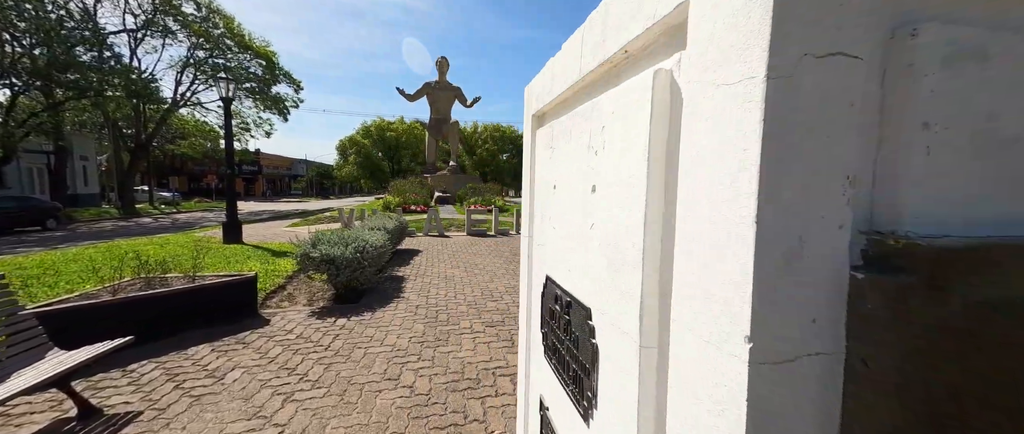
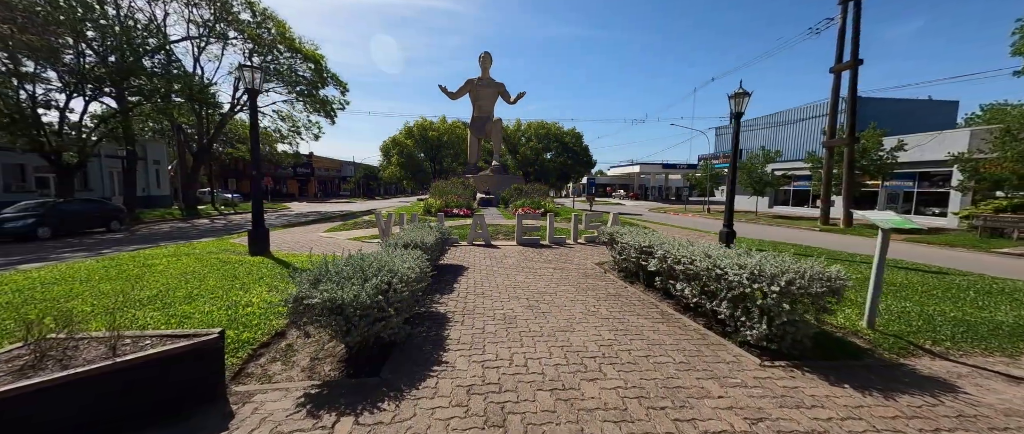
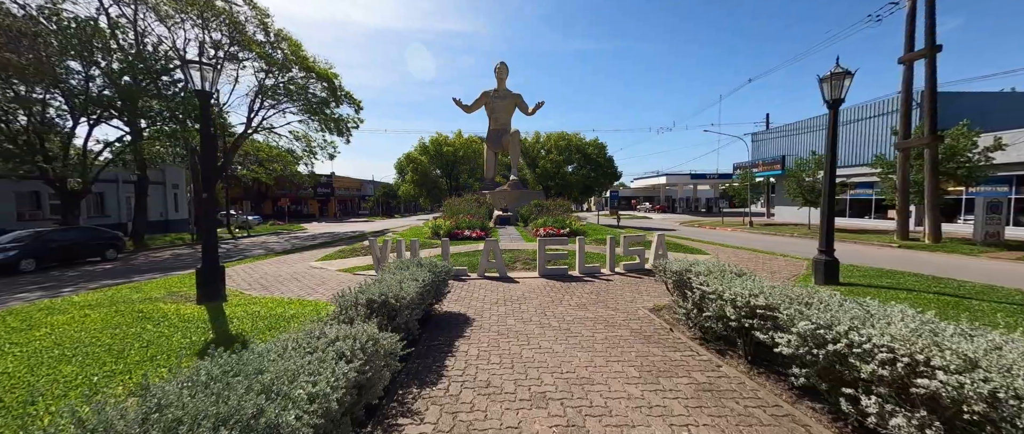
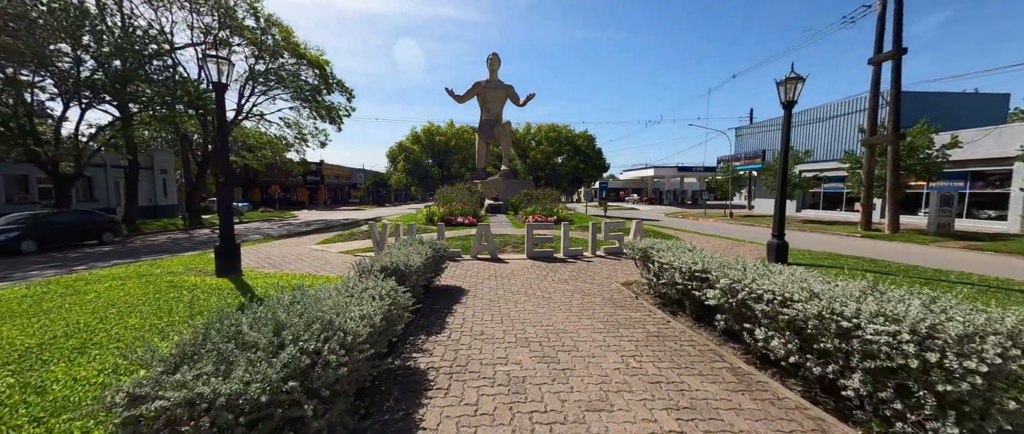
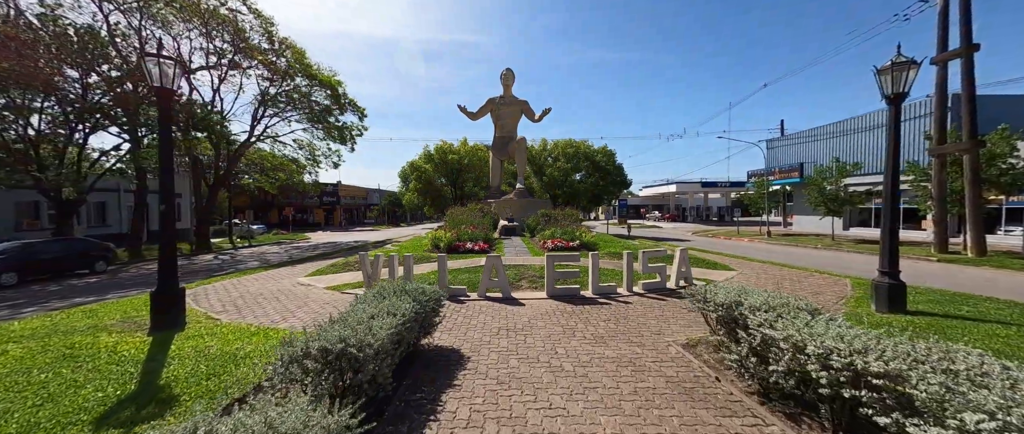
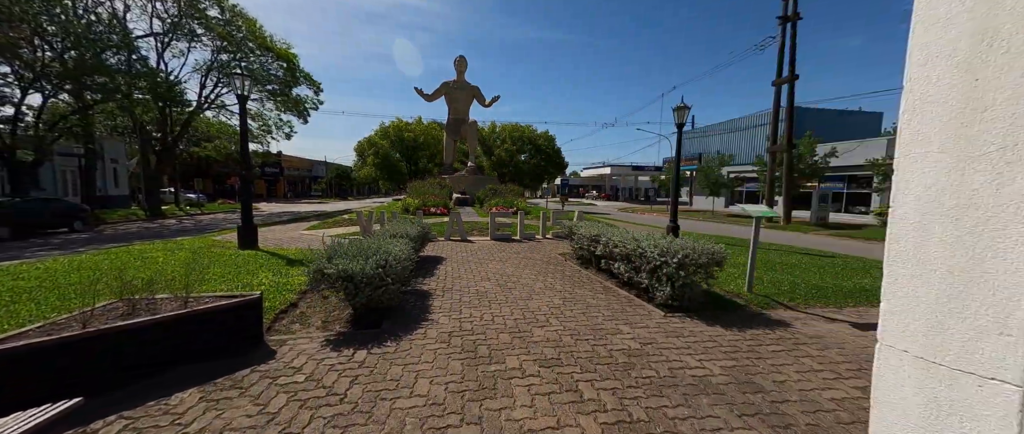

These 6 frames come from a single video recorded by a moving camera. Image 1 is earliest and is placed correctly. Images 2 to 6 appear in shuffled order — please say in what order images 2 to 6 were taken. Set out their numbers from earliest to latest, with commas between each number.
6, 2, 4, 3, 5
